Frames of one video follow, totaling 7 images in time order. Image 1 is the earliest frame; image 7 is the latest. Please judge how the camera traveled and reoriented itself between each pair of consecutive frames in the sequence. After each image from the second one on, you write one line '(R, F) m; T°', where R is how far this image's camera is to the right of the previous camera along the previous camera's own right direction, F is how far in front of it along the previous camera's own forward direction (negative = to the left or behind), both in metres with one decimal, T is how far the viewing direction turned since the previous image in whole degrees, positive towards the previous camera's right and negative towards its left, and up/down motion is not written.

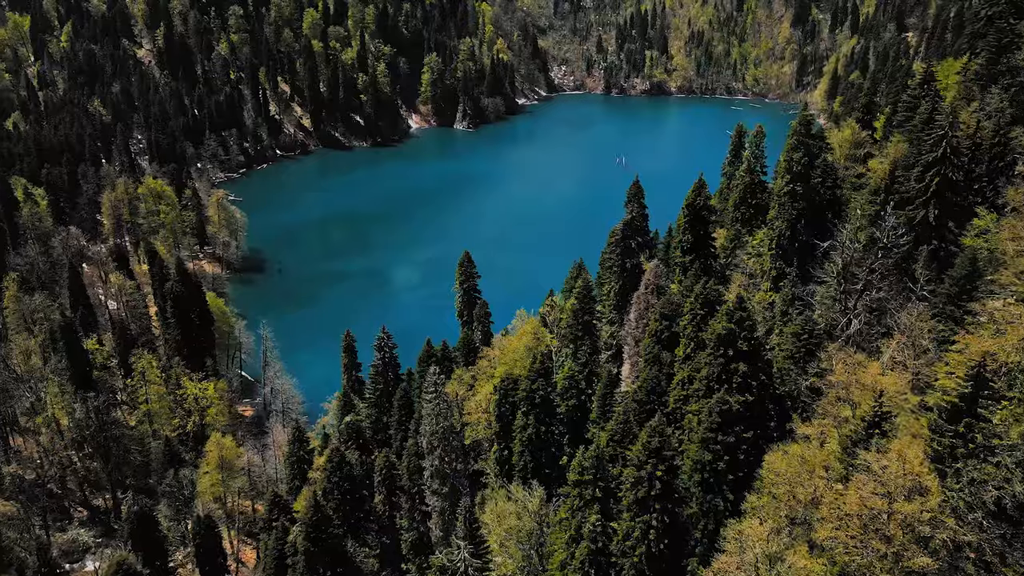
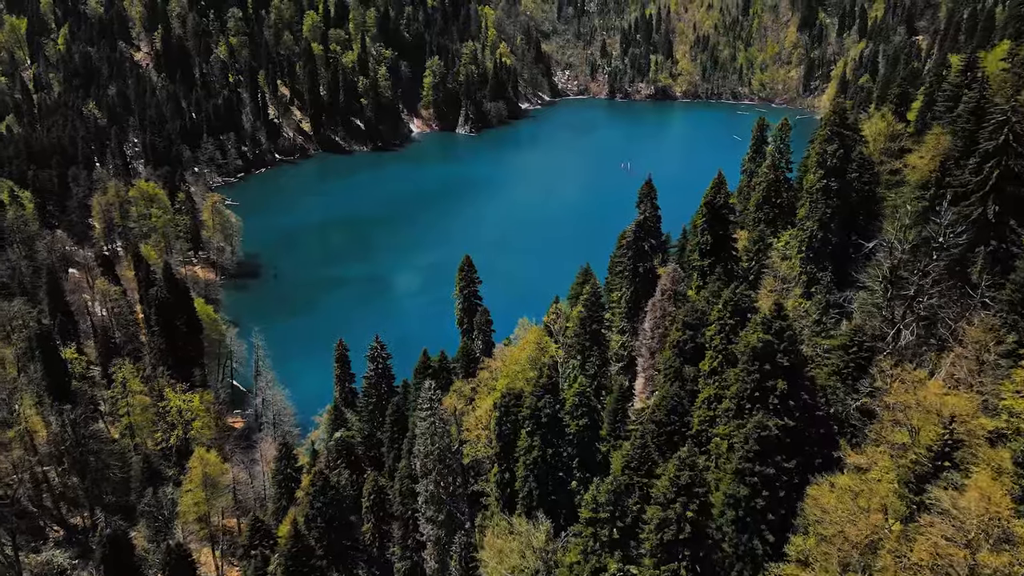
(0.0, +3.5) m; 0°
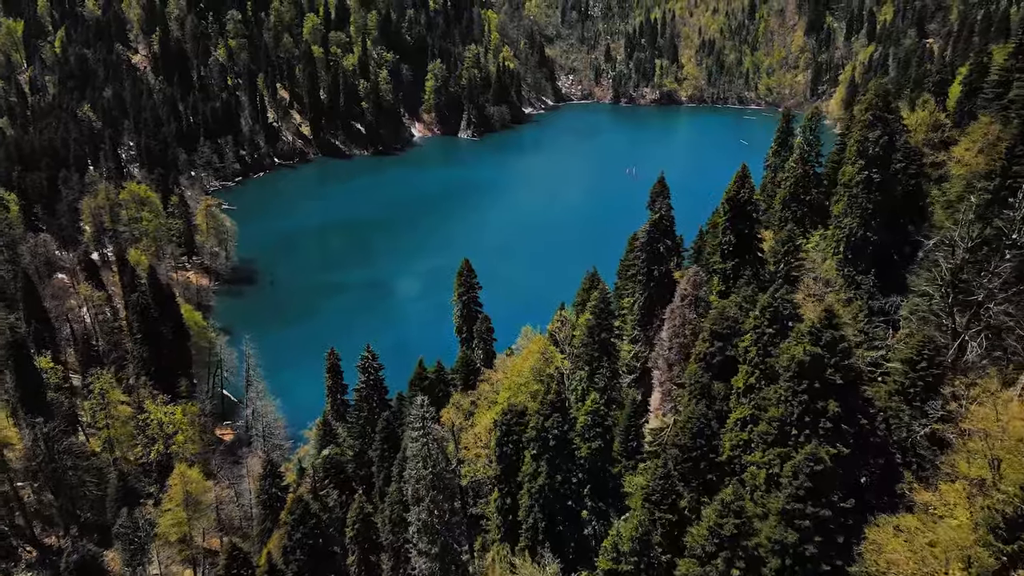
(0.0, +3.5) m; 0°
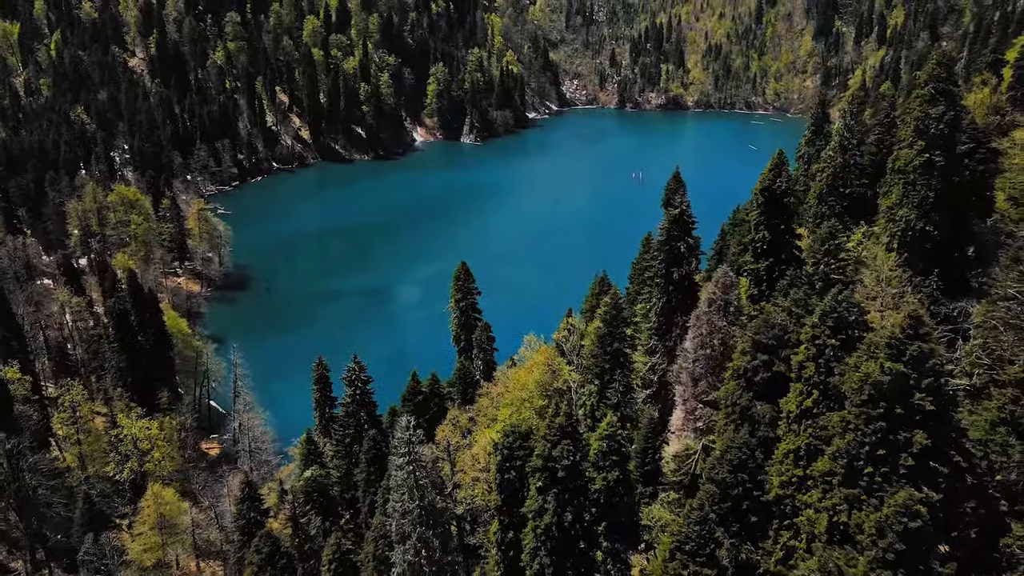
(+0.1, +4.0) m; 0°
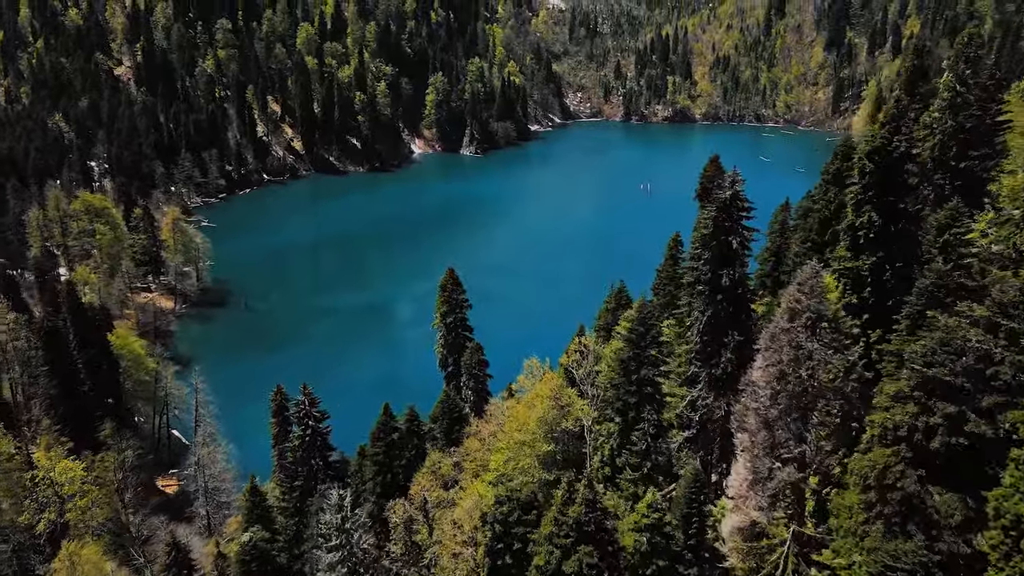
(+0.3, +8.4) m; 0°
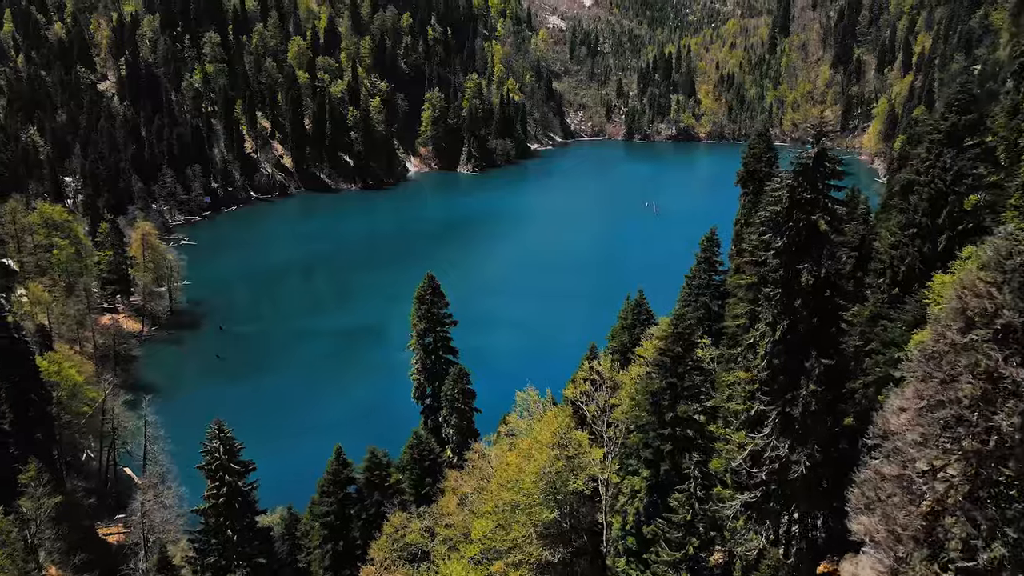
(+0.3, +7.7) m; 0°
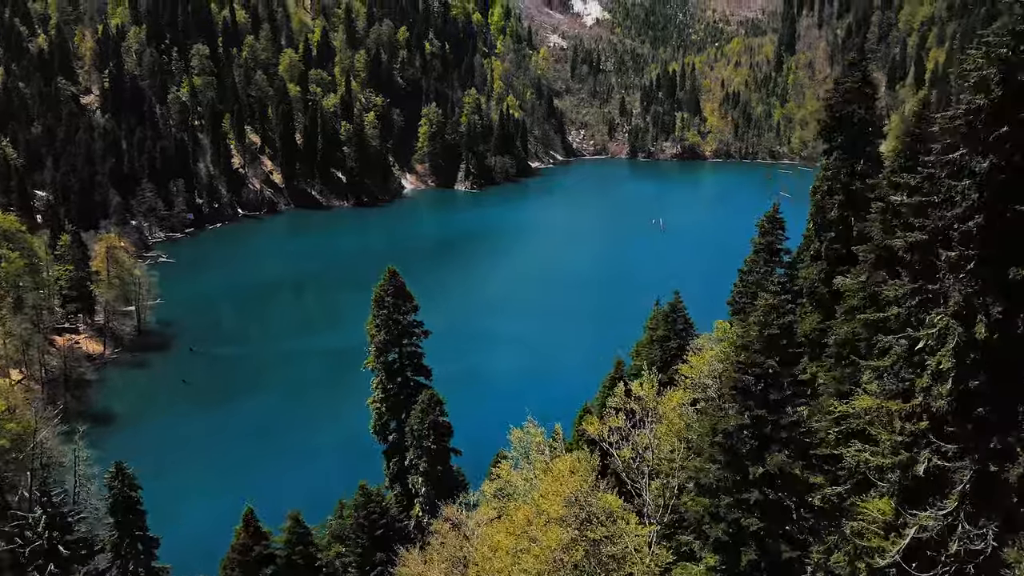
(+0.2, +7.8) m; 0°
